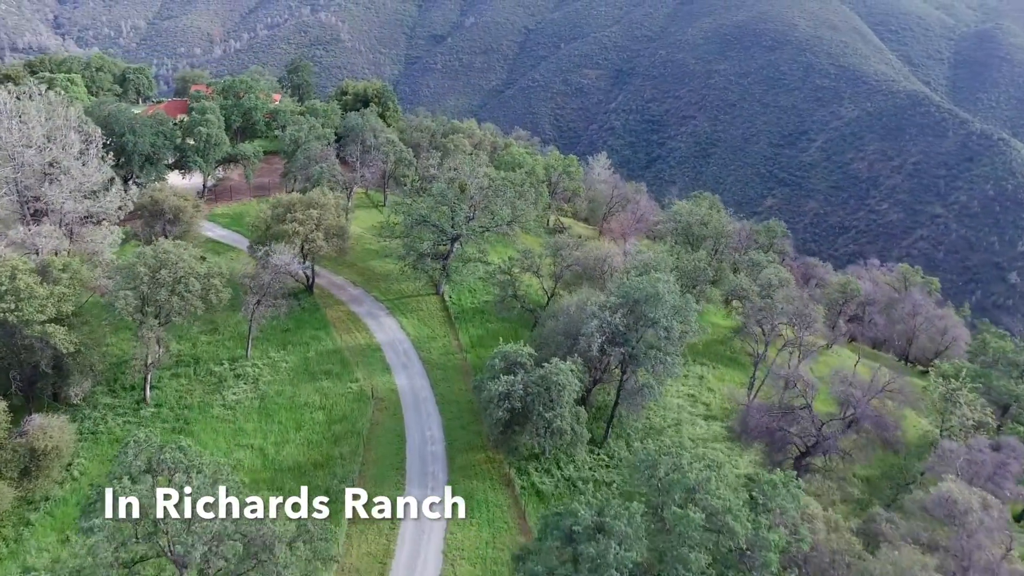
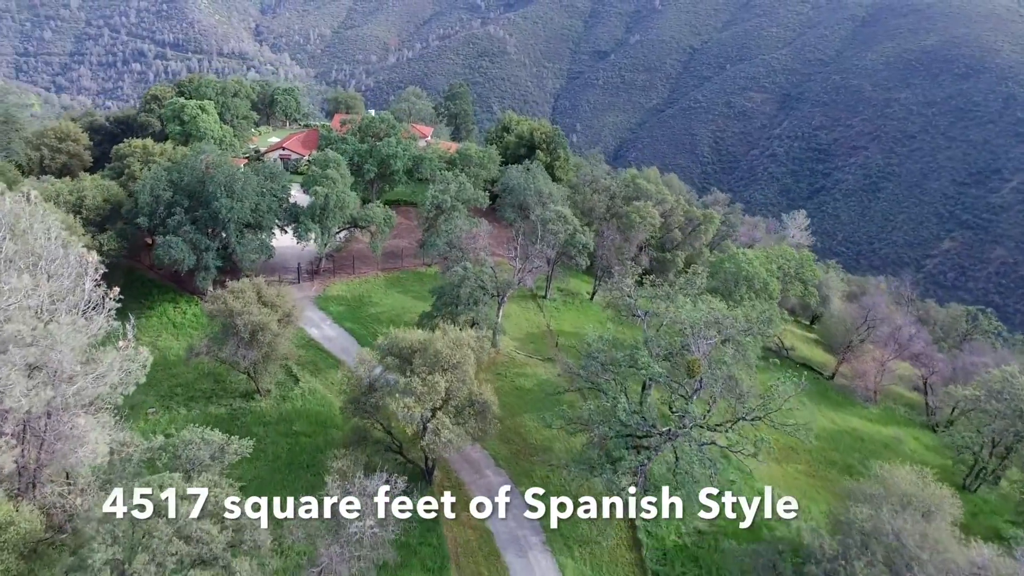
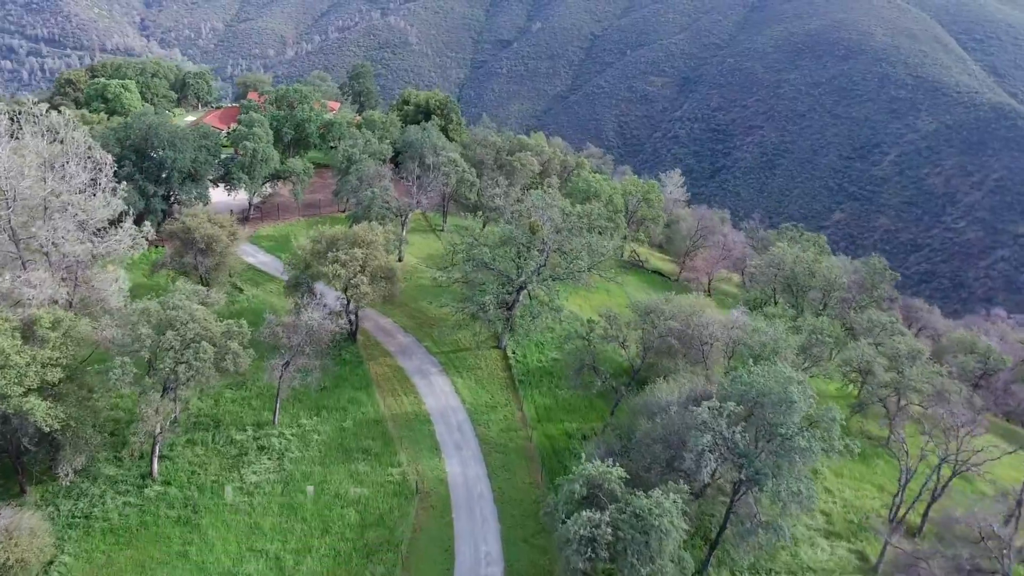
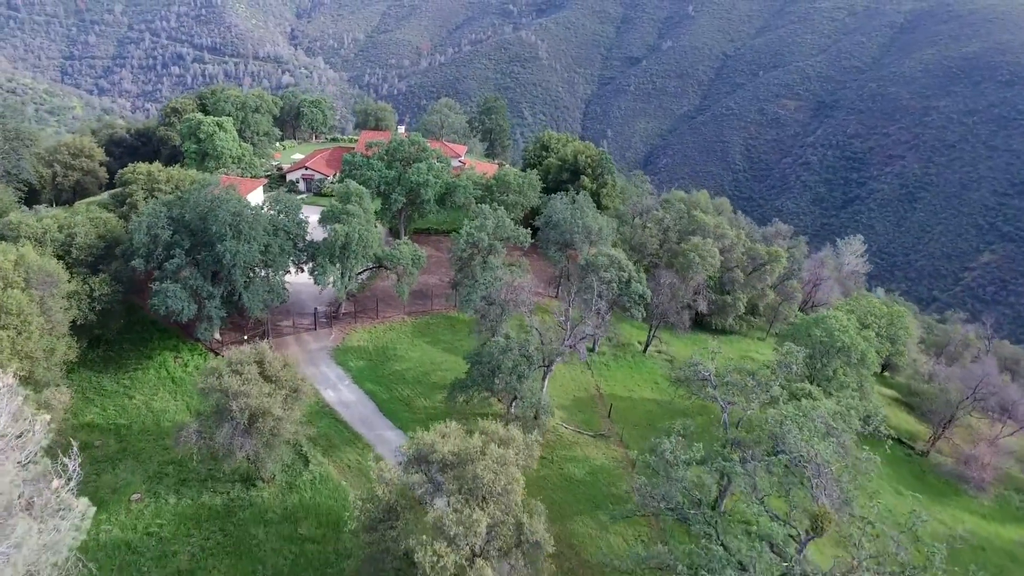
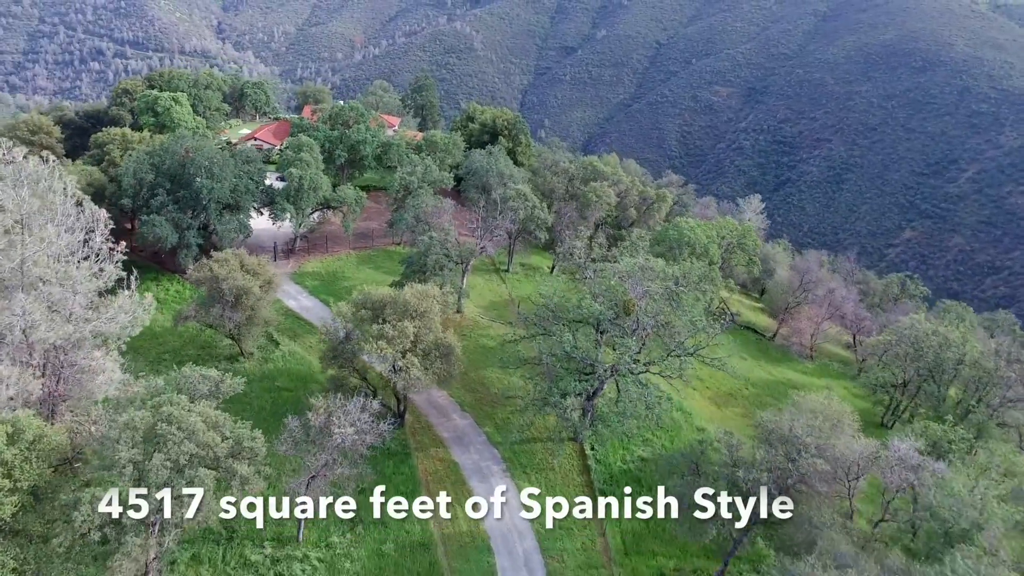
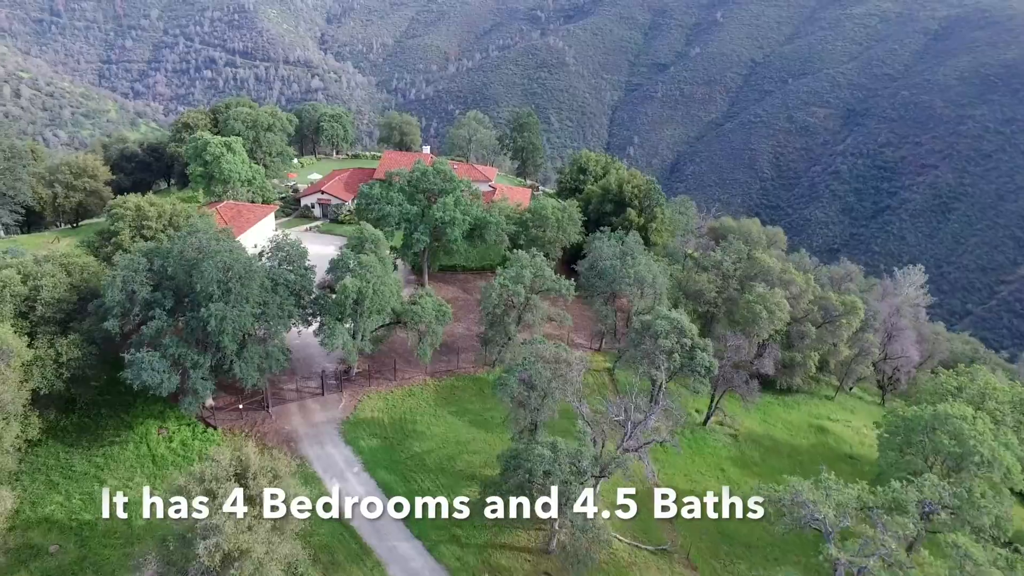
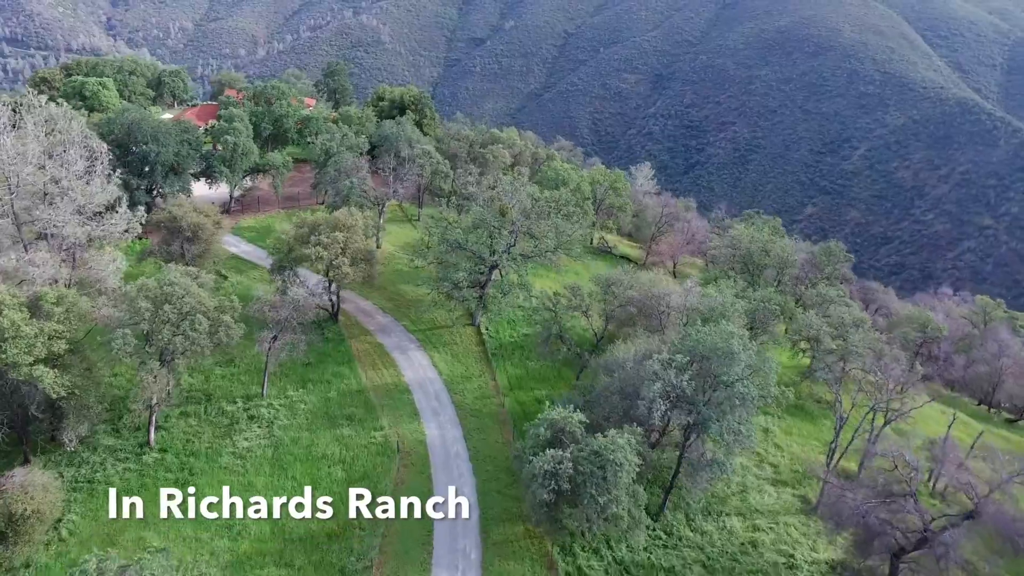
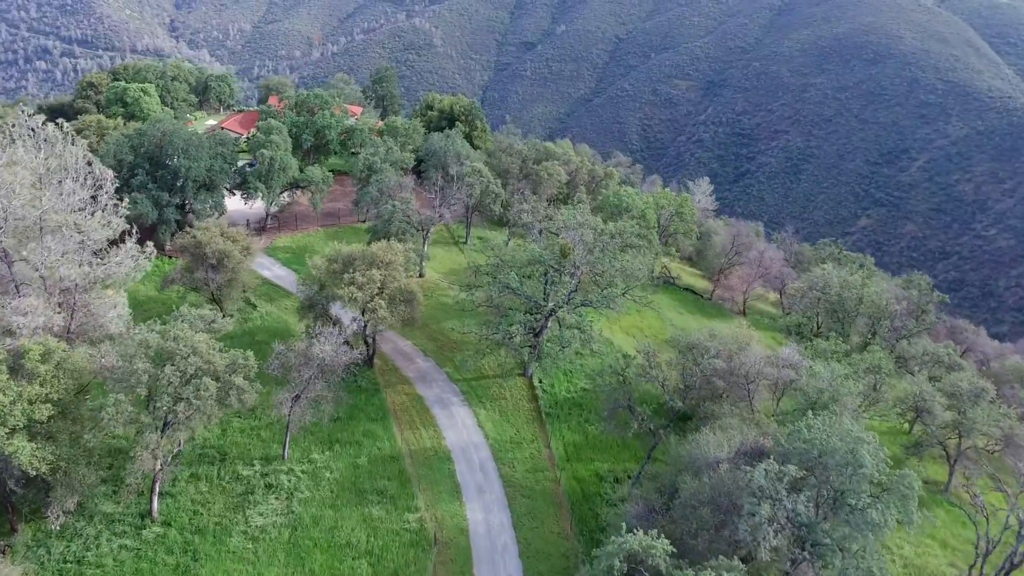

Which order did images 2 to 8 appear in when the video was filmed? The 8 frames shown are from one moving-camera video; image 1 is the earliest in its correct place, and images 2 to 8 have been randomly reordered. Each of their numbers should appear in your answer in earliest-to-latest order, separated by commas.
7, 3, 8, 5, 2, 4, 6
